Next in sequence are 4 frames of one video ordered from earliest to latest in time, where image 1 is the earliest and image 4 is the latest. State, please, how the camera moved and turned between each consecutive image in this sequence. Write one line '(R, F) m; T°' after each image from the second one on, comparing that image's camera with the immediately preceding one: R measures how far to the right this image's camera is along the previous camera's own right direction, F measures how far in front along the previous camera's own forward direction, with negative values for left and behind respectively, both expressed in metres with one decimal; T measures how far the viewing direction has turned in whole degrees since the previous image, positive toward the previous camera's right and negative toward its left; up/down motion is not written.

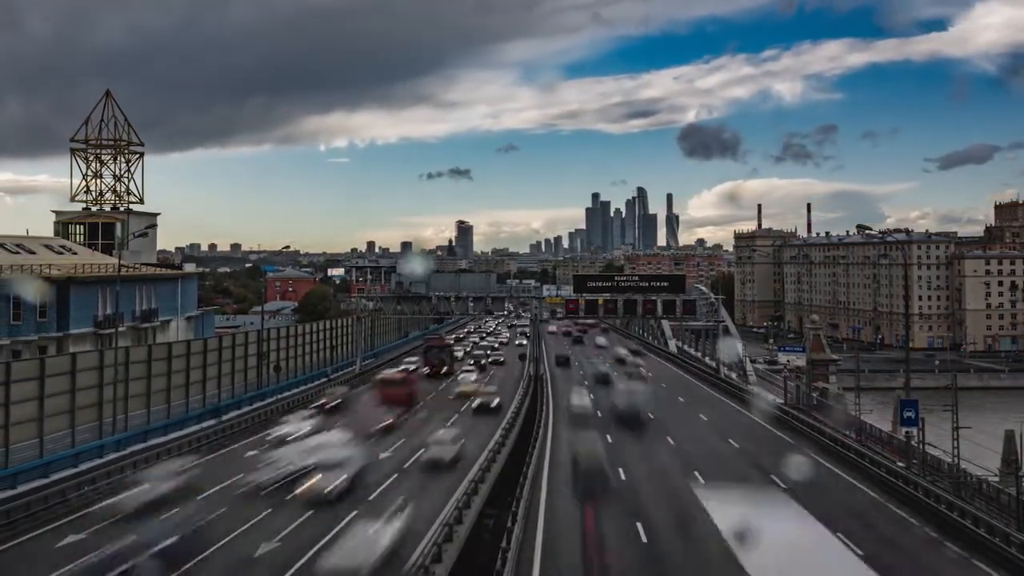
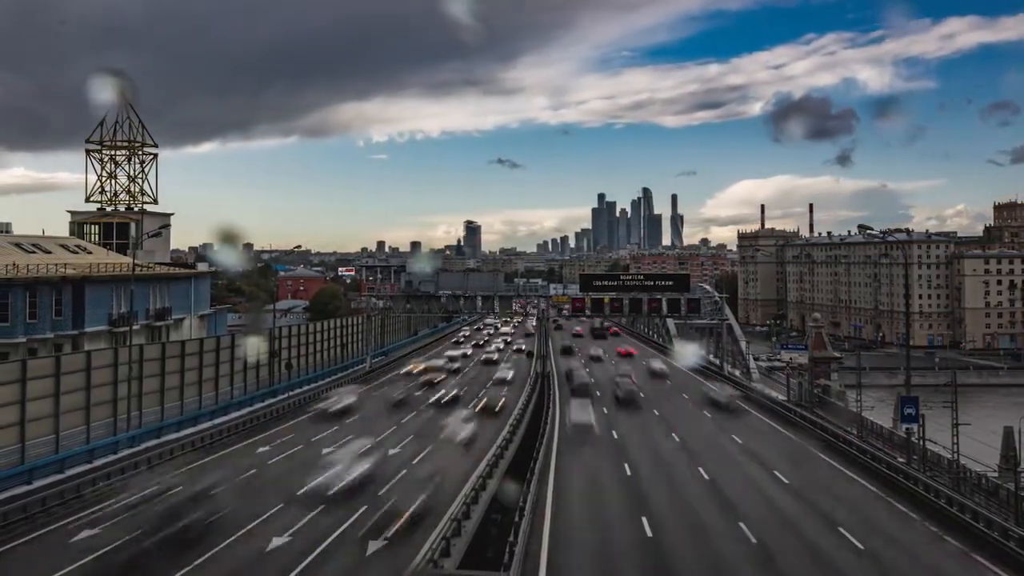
(0.0, -0.7) m; -1°
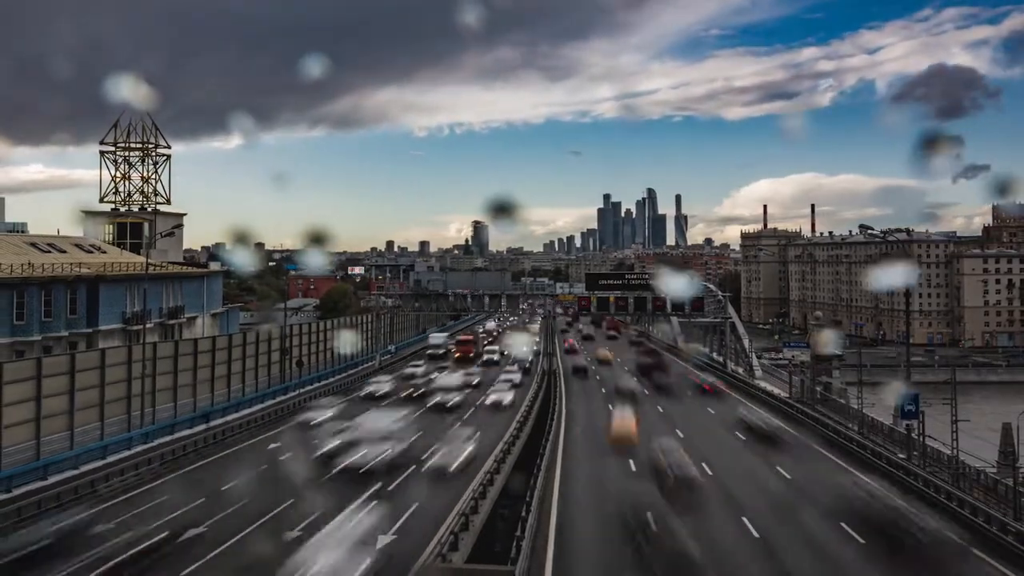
(0.0, -0.6) m; -1°
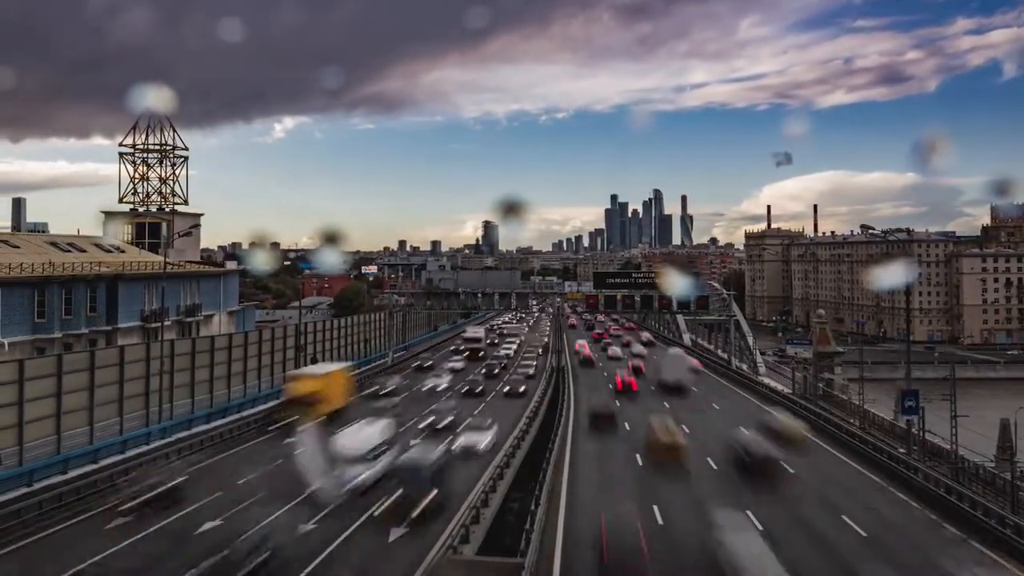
(0.0, -0.9) m; -1°
